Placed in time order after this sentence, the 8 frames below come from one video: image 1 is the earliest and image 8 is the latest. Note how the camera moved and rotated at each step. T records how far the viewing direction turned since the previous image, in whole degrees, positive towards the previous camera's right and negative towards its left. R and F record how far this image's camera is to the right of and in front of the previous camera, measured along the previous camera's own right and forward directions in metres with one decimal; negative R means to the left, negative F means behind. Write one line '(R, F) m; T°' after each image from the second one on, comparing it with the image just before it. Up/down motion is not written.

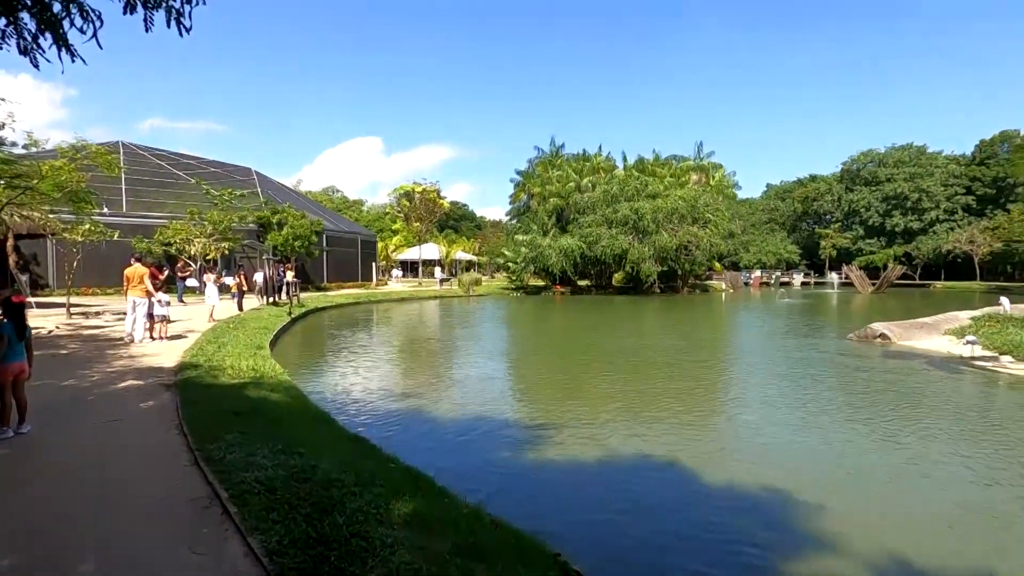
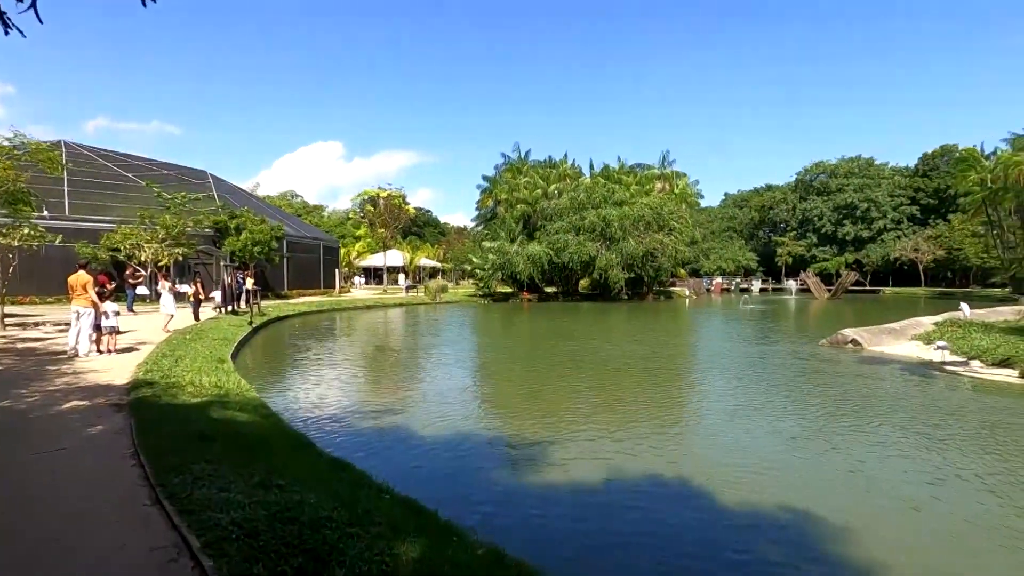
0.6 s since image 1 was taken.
(-0.3, +0.4) m; +4°
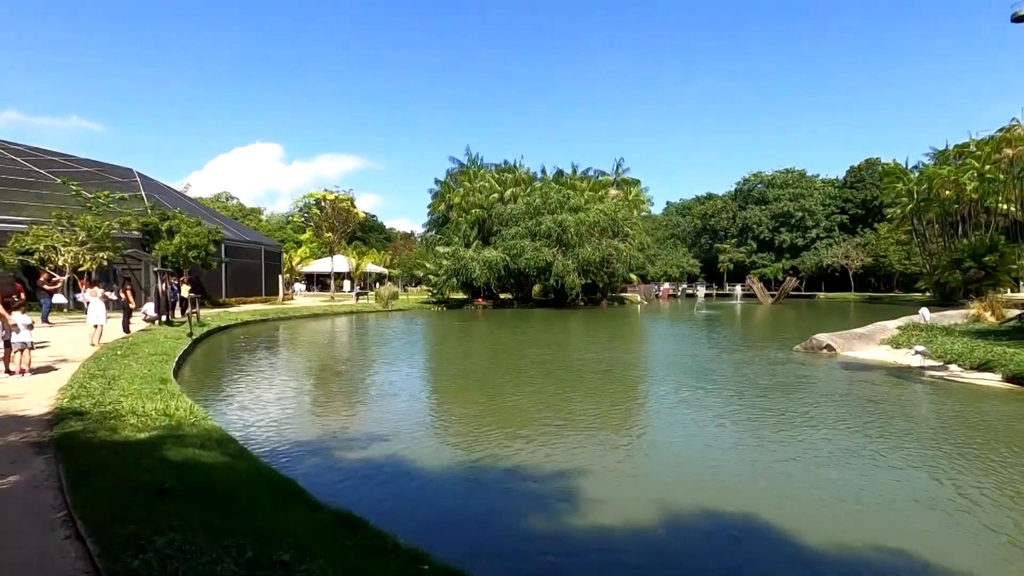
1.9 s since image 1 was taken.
(-0.7, +0.8) m; +6°
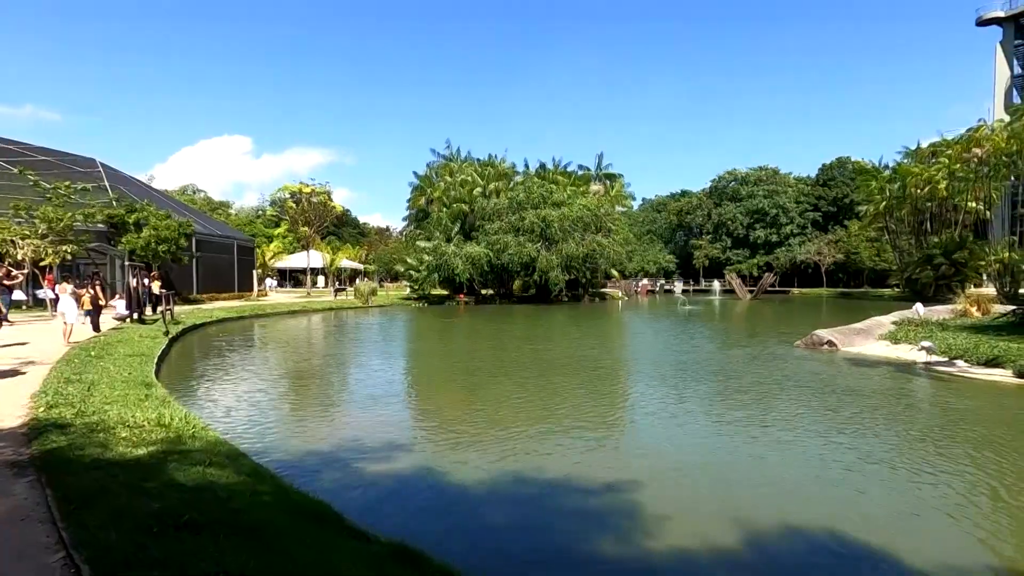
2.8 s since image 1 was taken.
(-0.6, +0.5) m; +3°
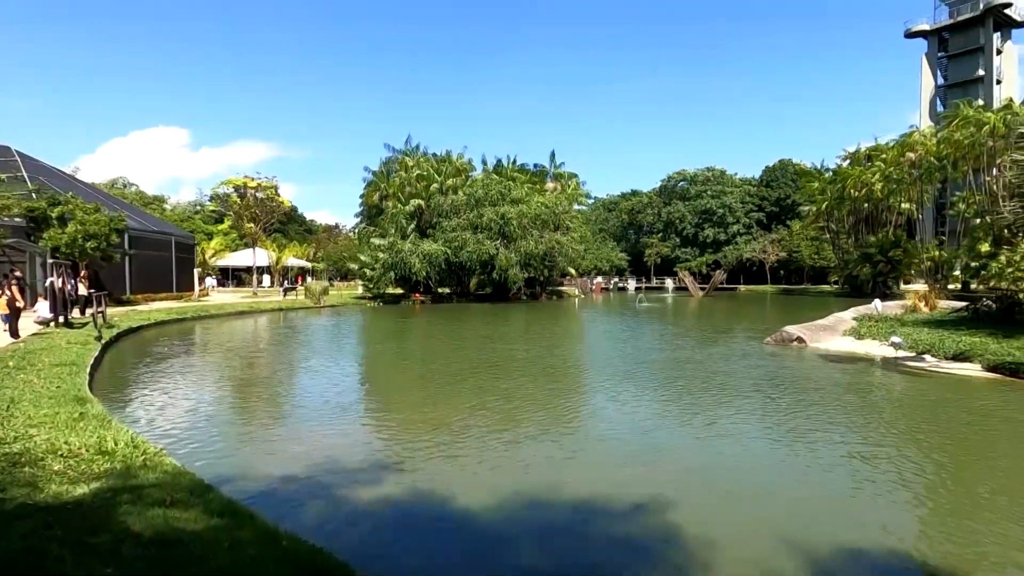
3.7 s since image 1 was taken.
(-0.5, +0.6) m; +5°
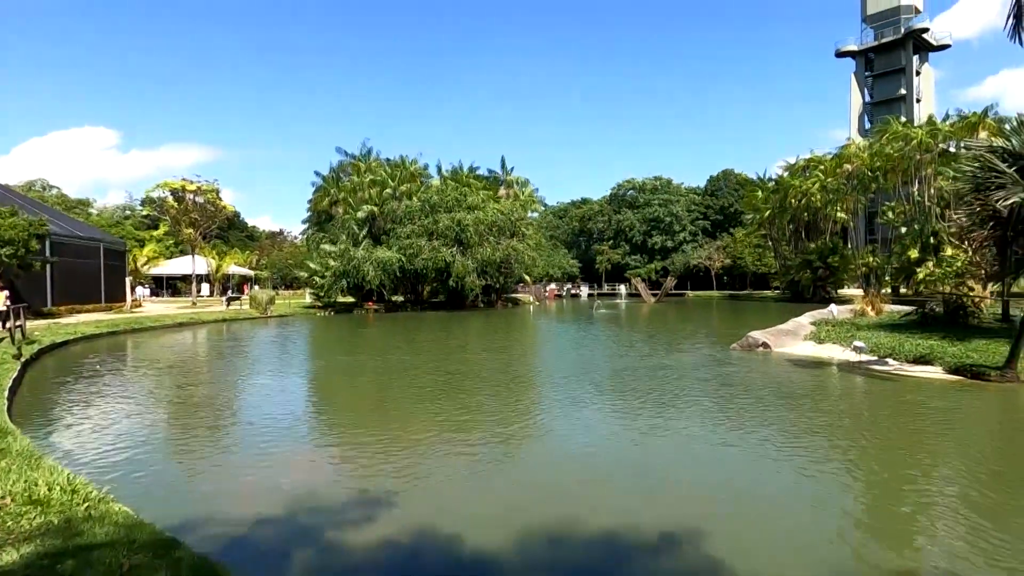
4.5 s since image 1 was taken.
(-0.4, +0.4) m; +5°
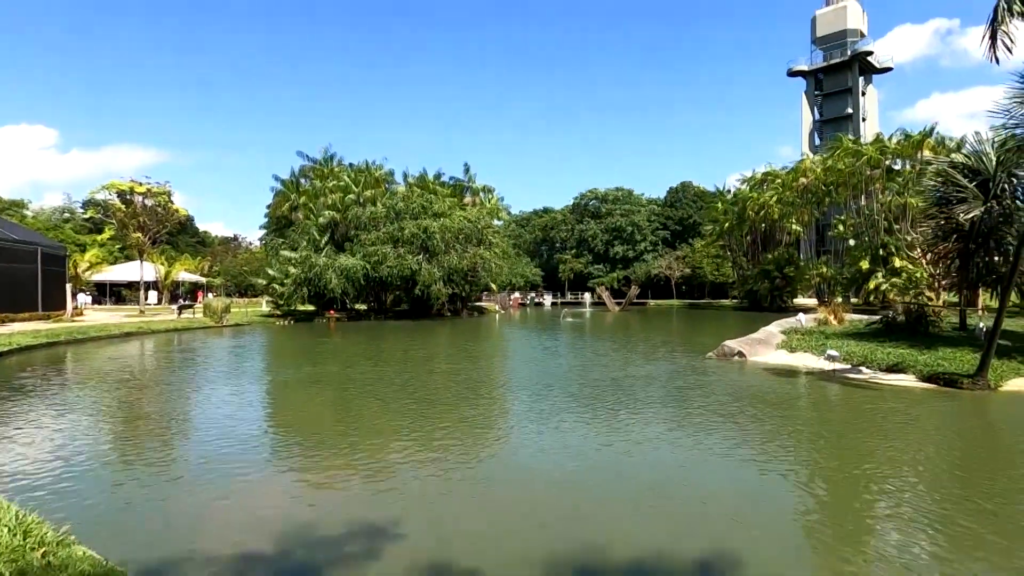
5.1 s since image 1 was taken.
(-0.4, +0.3) m; +4°
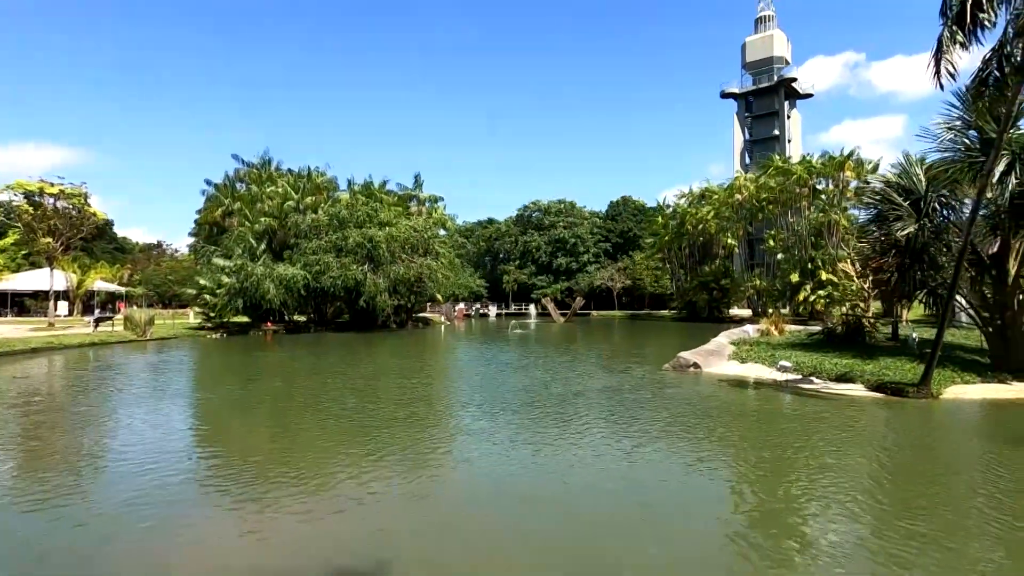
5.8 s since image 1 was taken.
(-0.4, +0.3) m; +6°
